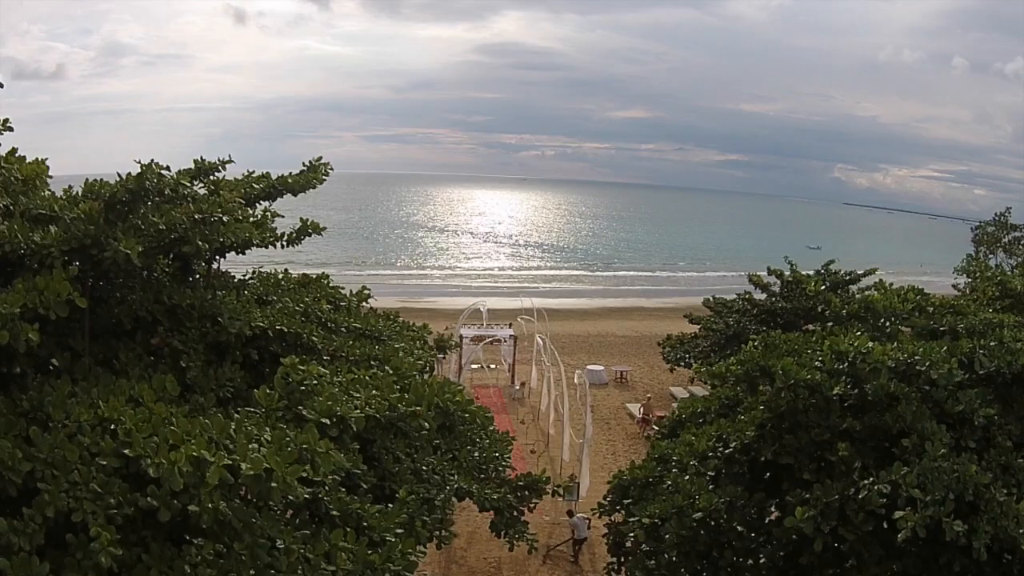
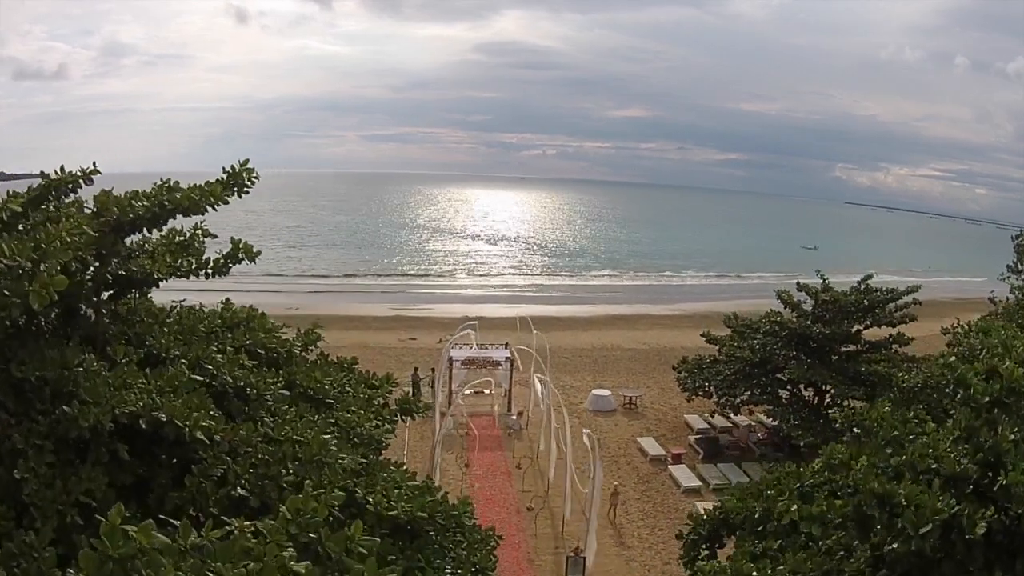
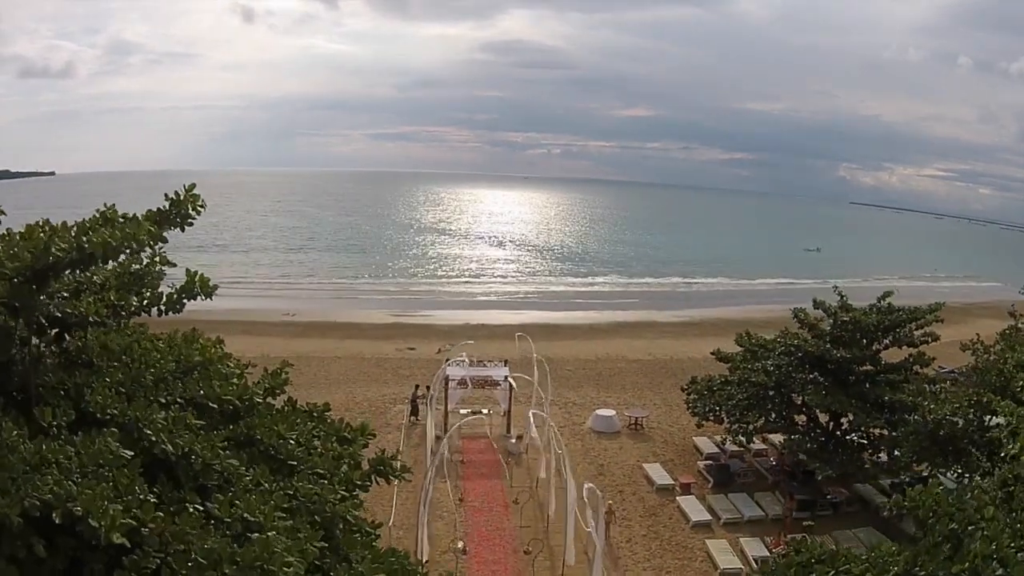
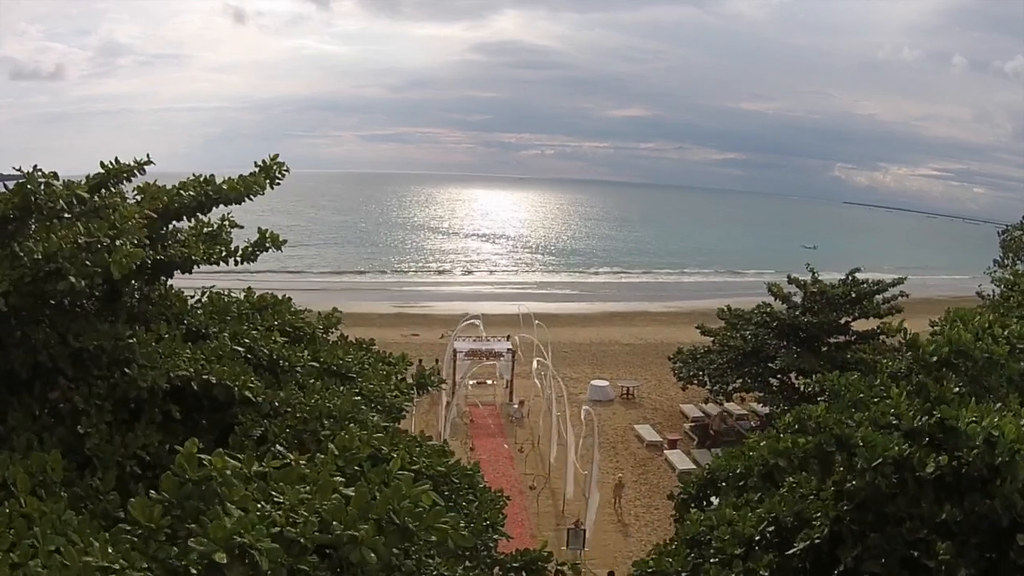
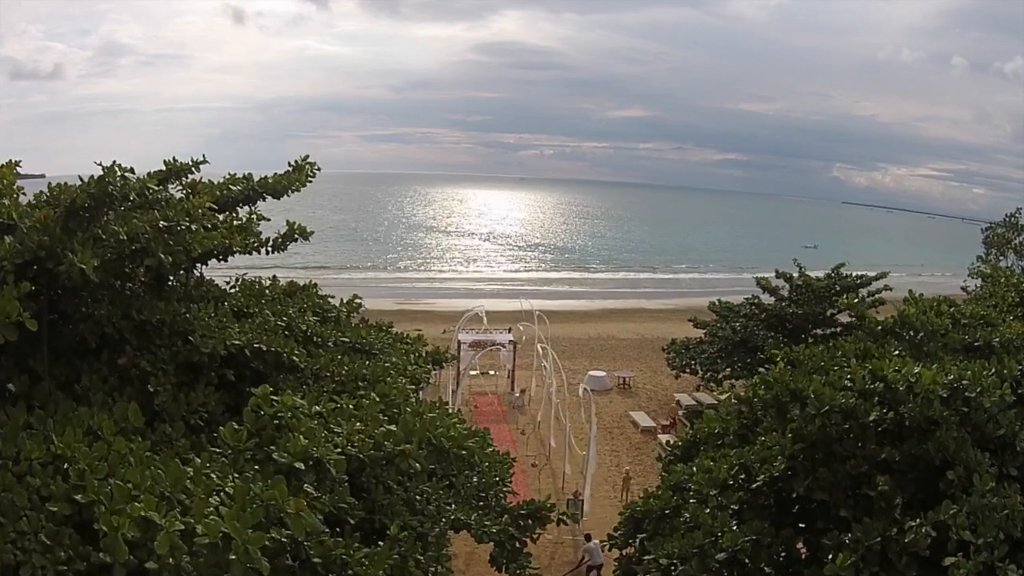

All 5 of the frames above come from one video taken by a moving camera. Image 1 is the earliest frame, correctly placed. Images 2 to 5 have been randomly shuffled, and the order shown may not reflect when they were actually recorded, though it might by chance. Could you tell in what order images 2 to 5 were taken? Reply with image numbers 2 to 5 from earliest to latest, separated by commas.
5, 4, 2, 3
